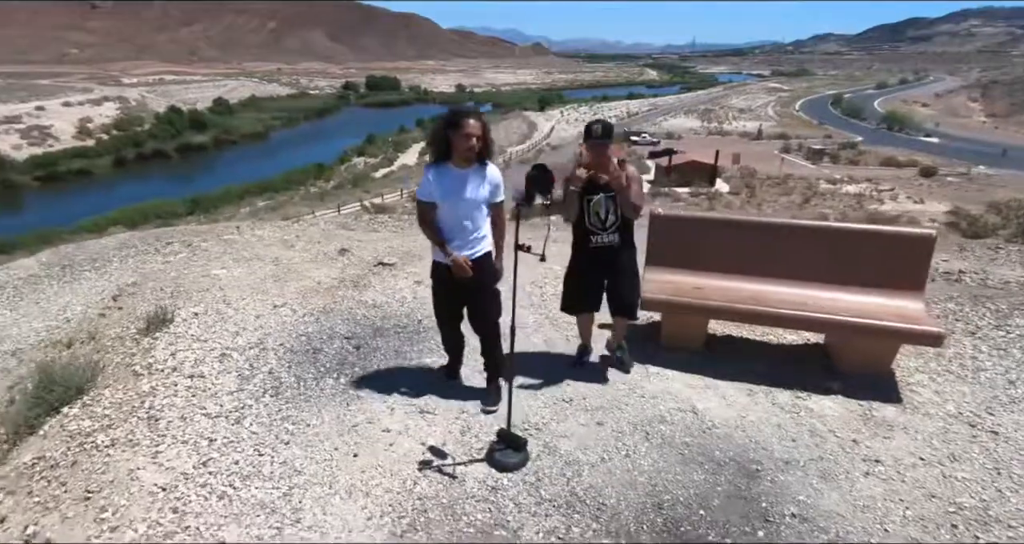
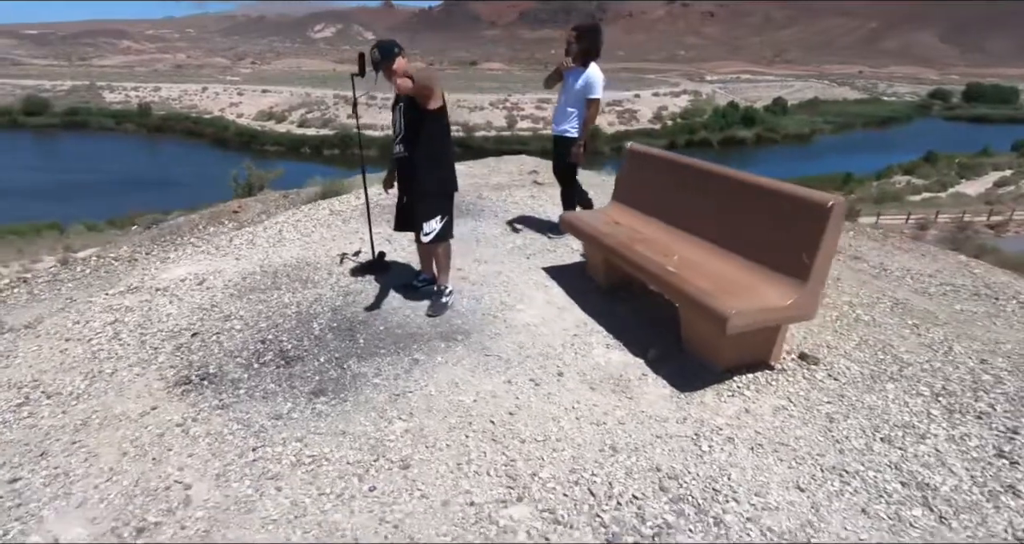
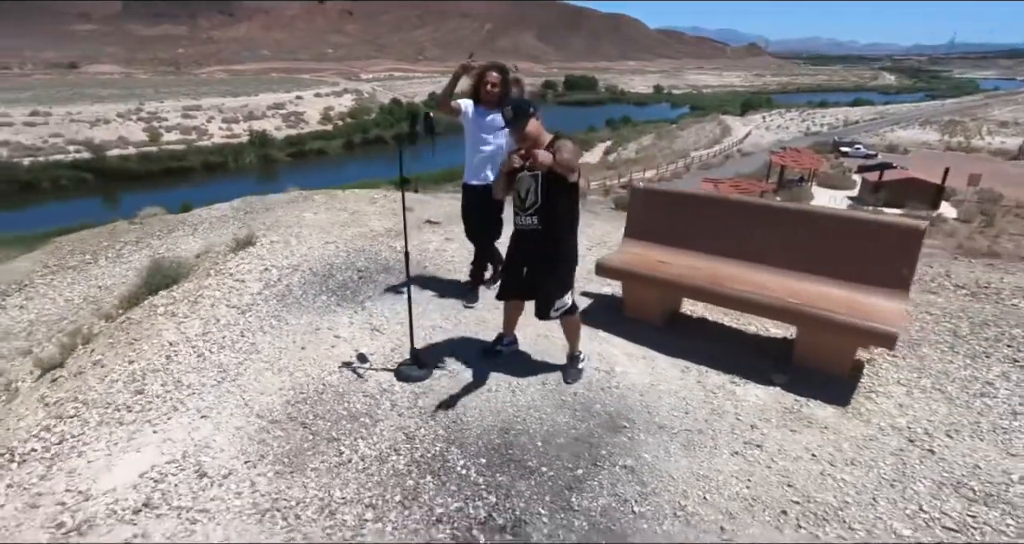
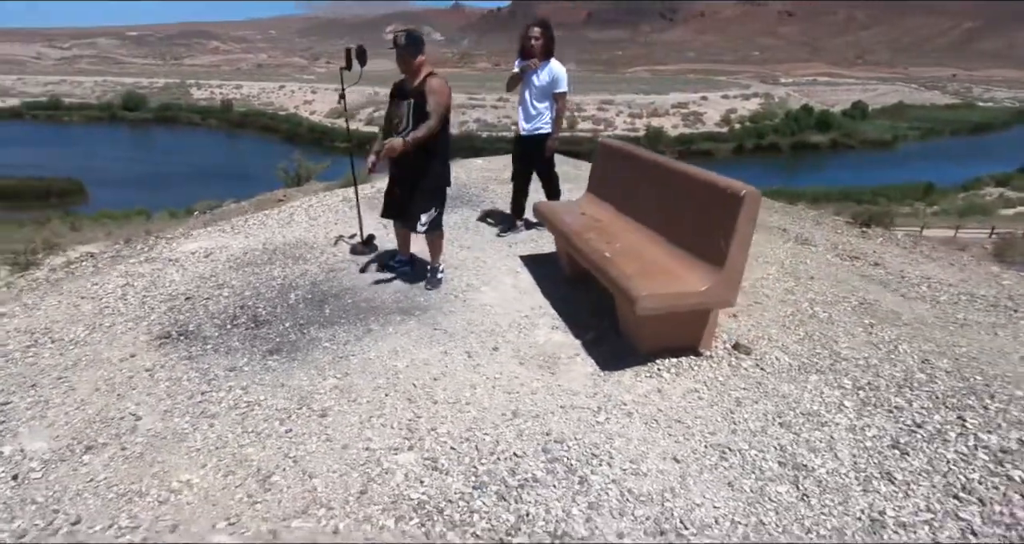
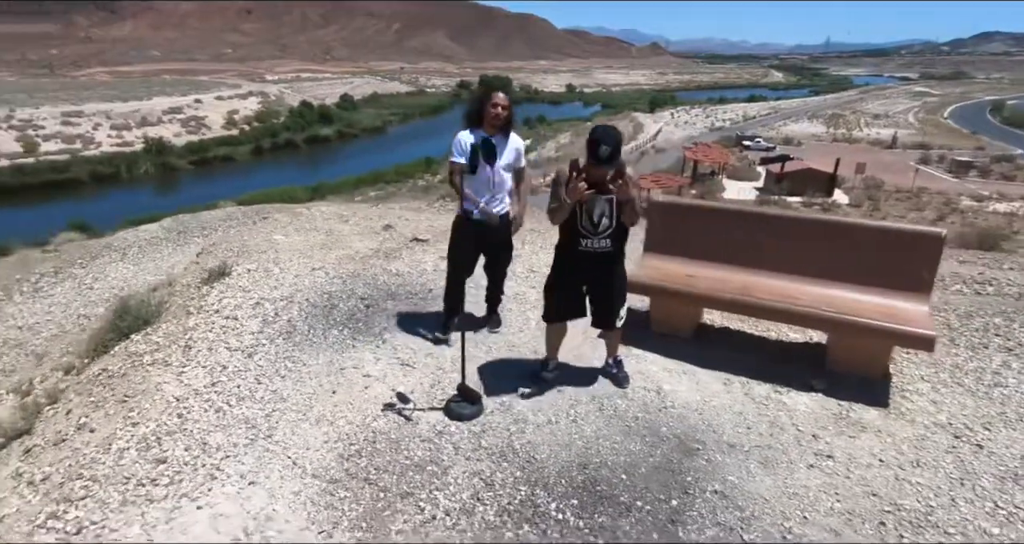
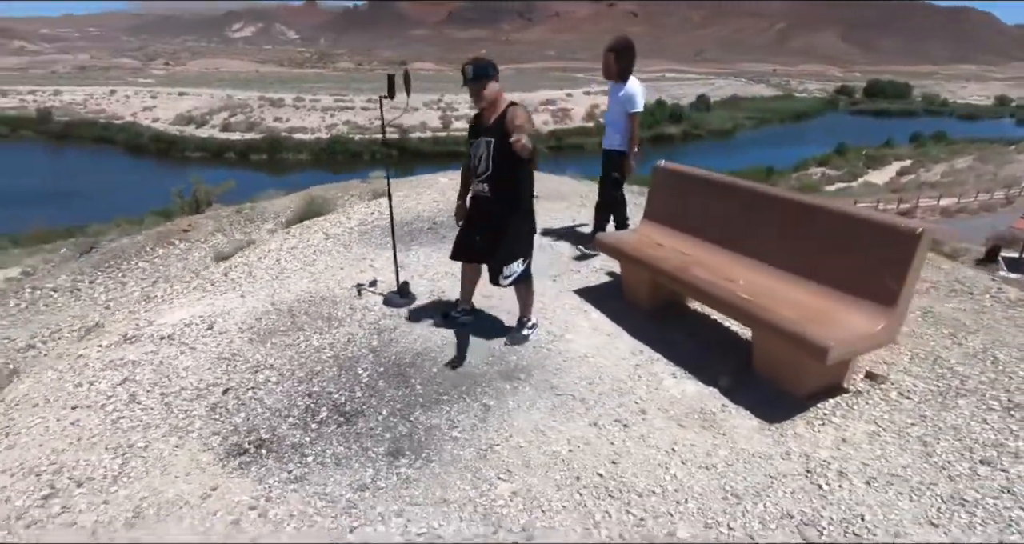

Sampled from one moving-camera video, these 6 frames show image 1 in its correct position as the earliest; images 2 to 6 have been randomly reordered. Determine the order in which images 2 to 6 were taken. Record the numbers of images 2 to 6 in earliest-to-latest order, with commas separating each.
5, 3, 6, 2, 4
